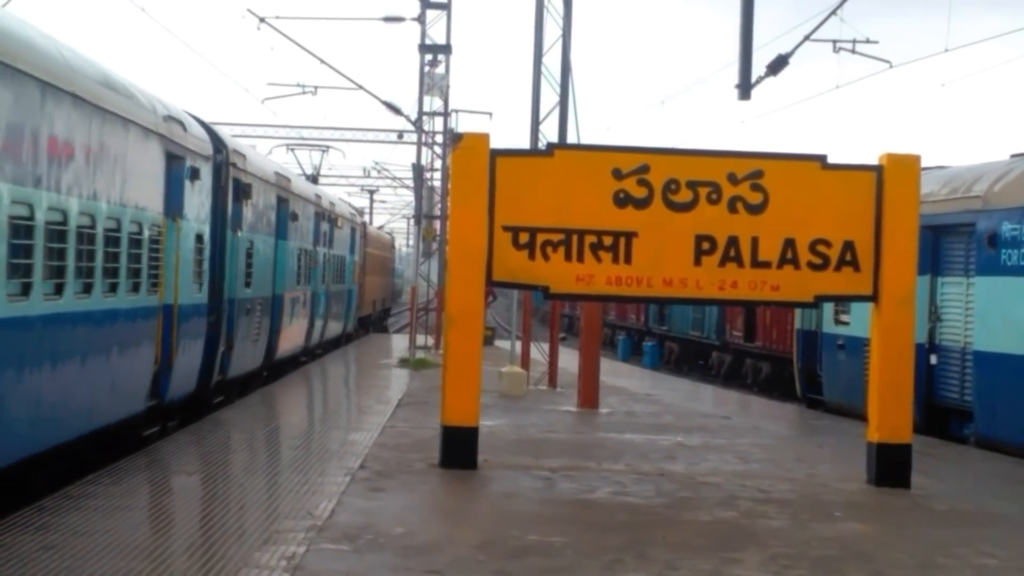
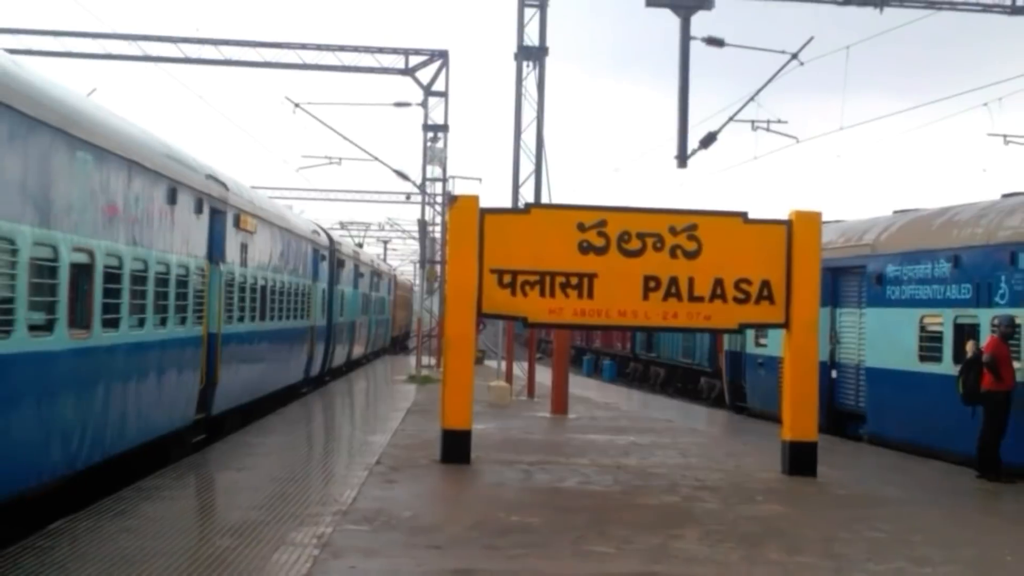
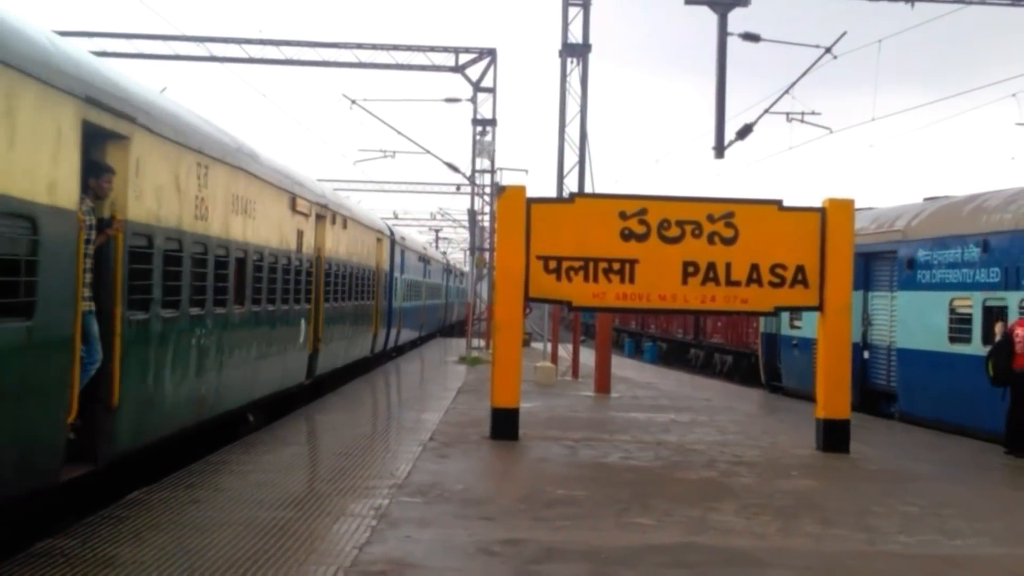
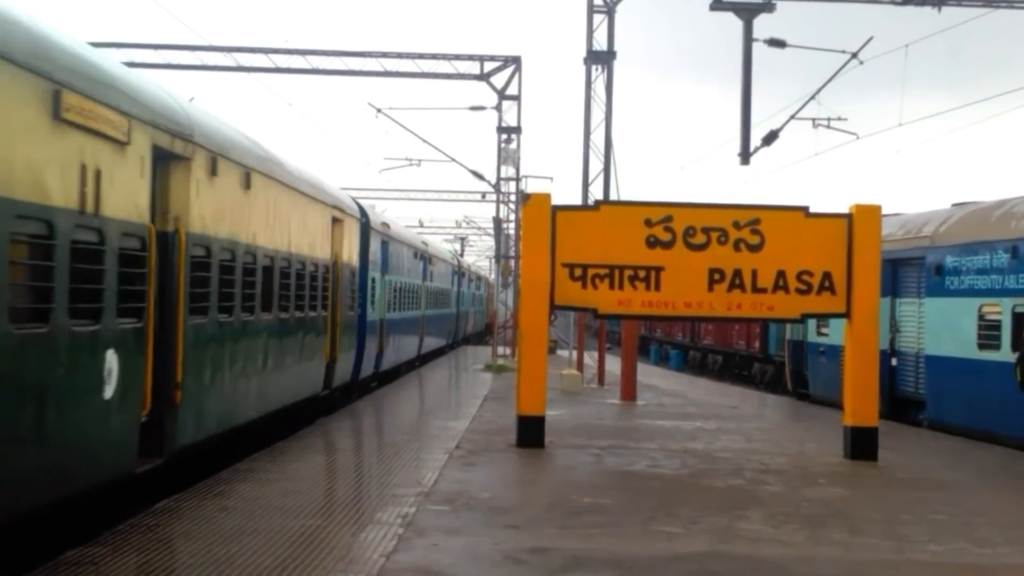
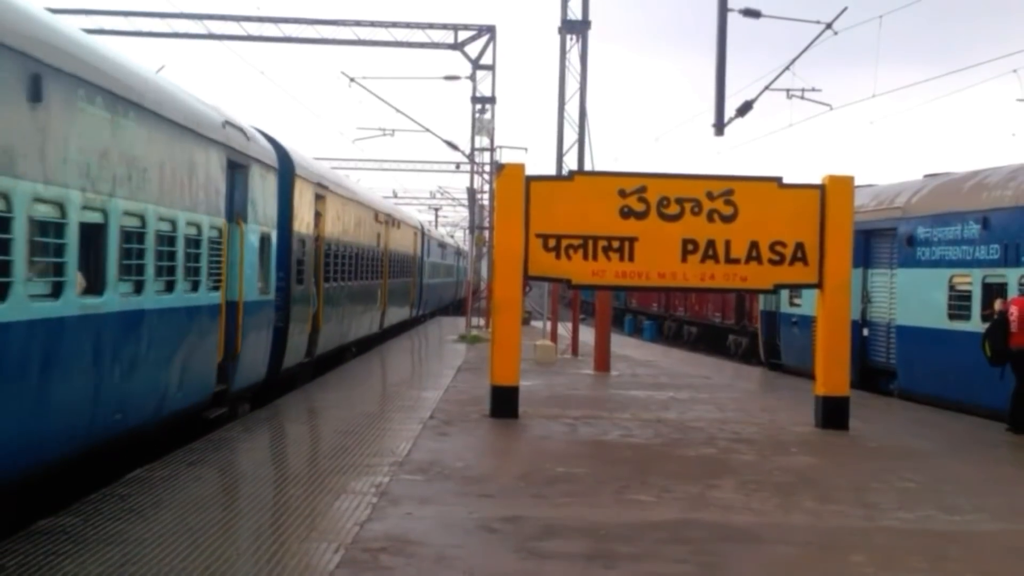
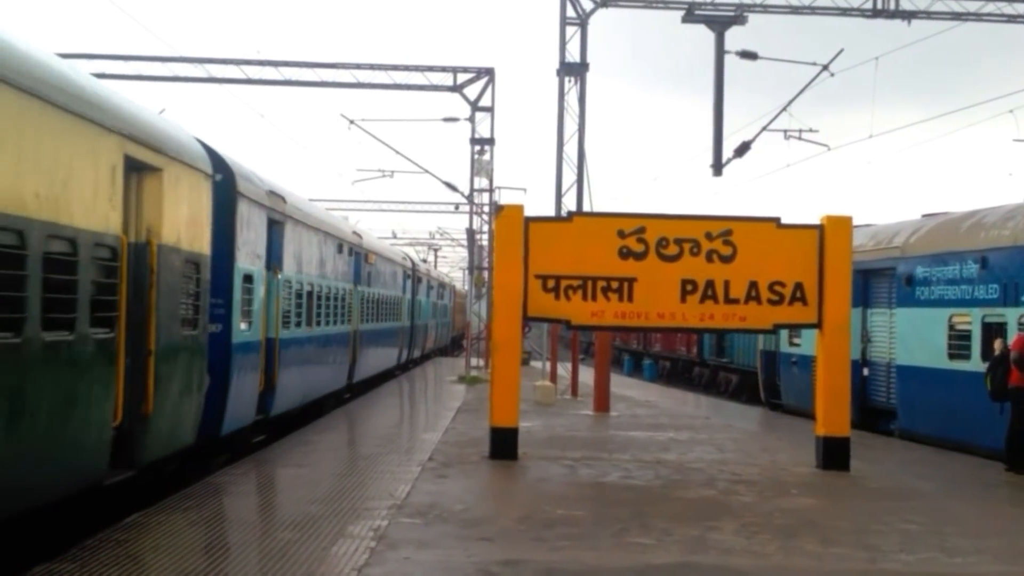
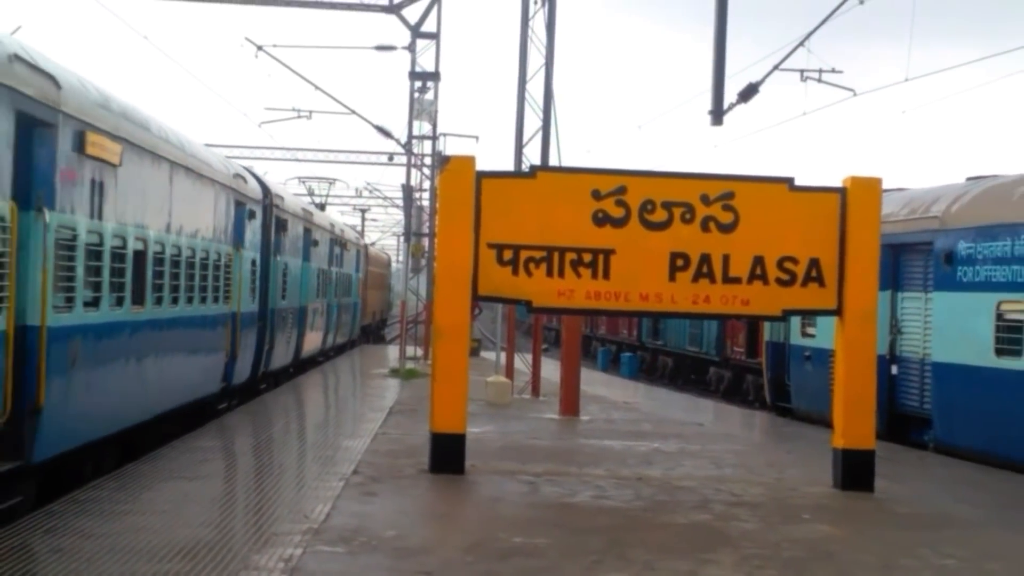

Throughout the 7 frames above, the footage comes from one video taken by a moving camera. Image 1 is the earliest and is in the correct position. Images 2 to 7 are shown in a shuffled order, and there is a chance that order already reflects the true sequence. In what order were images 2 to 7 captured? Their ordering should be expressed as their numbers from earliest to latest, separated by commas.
7, 2, 6, 4, 3, 5
